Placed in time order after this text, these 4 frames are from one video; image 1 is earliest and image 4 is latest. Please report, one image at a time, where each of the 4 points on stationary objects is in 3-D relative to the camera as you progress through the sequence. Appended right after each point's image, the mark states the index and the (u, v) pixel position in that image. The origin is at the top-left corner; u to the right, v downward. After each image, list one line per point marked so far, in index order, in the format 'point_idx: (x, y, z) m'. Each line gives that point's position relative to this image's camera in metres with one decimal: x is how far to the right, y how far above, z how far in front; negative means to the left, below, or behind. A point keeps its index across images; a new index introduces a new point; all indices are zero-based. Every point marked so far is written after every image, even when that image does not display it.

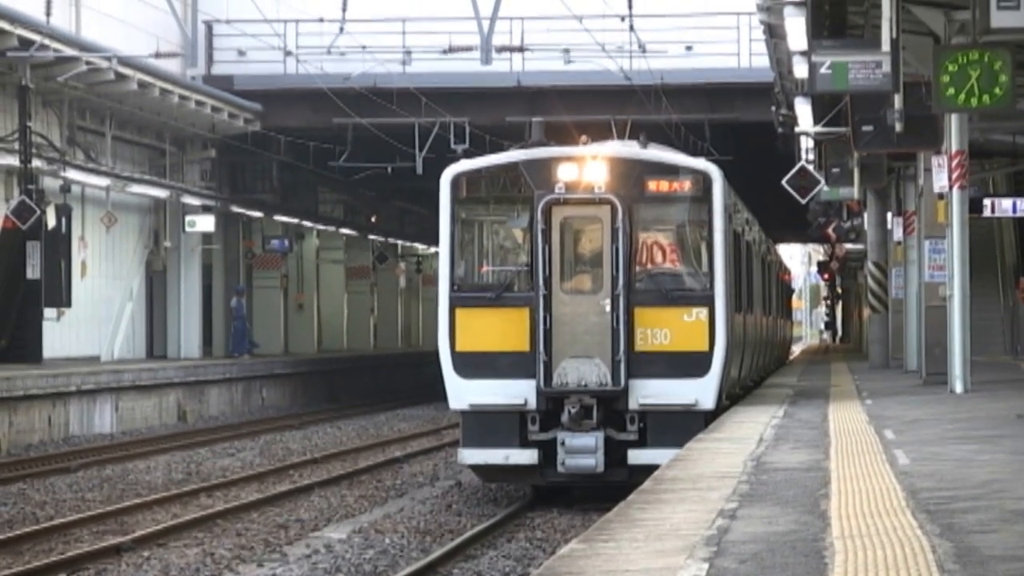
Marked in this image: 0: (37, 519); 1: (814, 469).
0: (-5.4, -2.6, +18.8) m
1: (+3.0, -1.8, +16.6) m
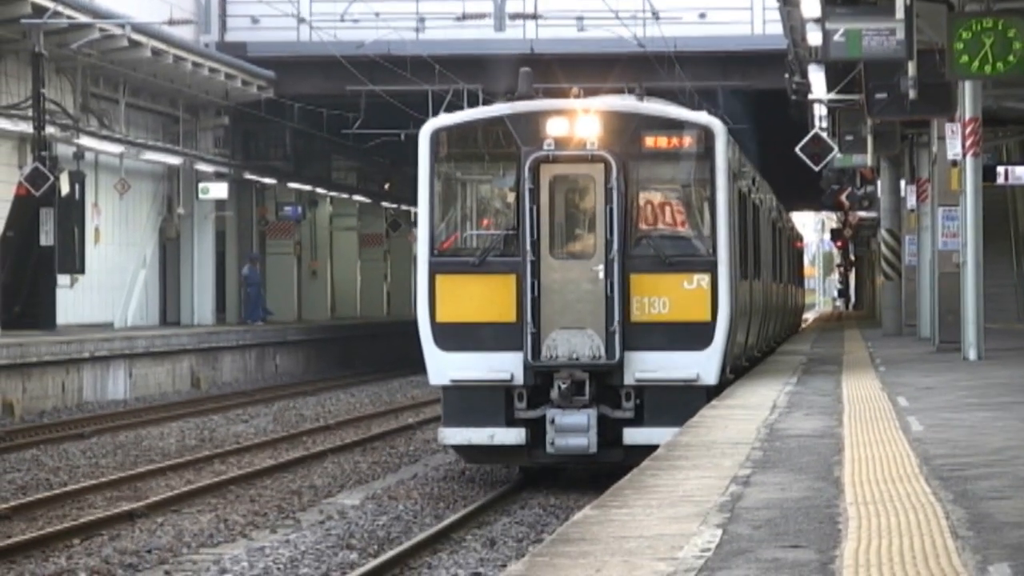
0: (-5.2, -2.2, +18.9) m
1: (+3.2, -1.5, +16.6) m
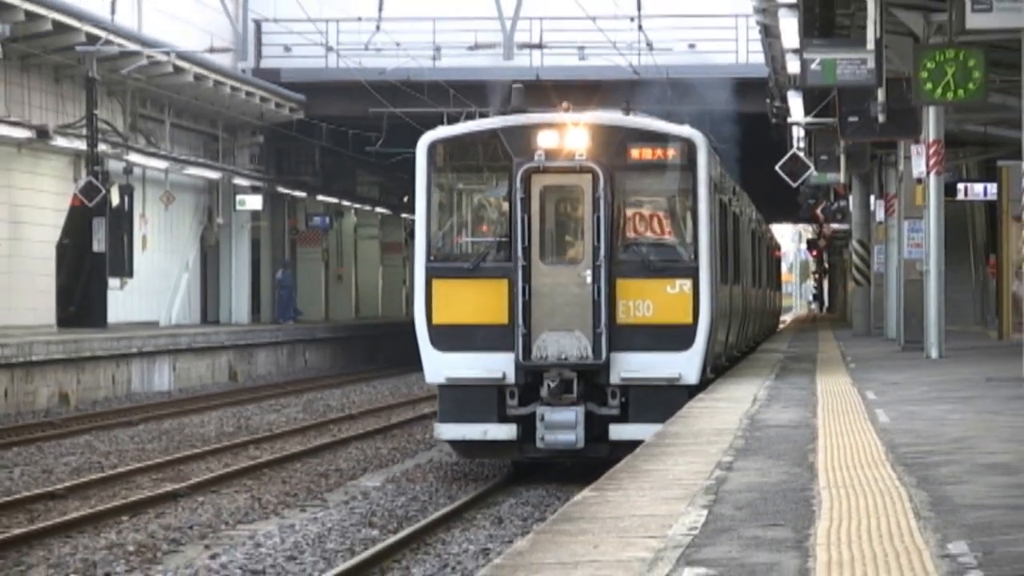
0: (-5.1, -2.3, +21.3) m
1: (+3.2, -1.6, +18.9) m
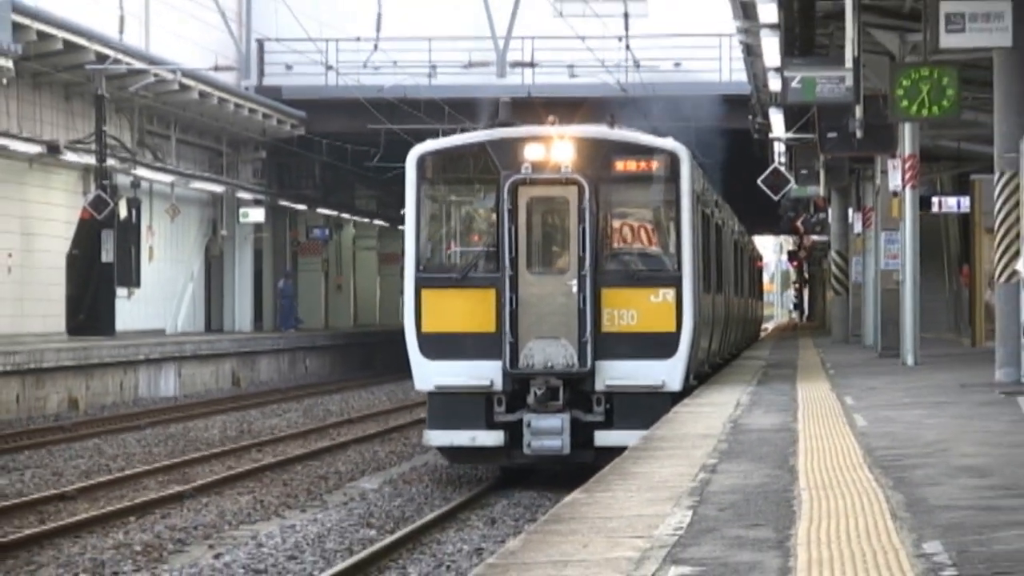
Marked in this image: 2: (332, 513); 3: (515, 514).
0: (-5.2, -2.4, +22.2) m
1: (+3.1, -1.7, +19.9) m
2: (-2.1, -2.6, +19.4) m
3: (0.0, -2.6, +19.7) m
